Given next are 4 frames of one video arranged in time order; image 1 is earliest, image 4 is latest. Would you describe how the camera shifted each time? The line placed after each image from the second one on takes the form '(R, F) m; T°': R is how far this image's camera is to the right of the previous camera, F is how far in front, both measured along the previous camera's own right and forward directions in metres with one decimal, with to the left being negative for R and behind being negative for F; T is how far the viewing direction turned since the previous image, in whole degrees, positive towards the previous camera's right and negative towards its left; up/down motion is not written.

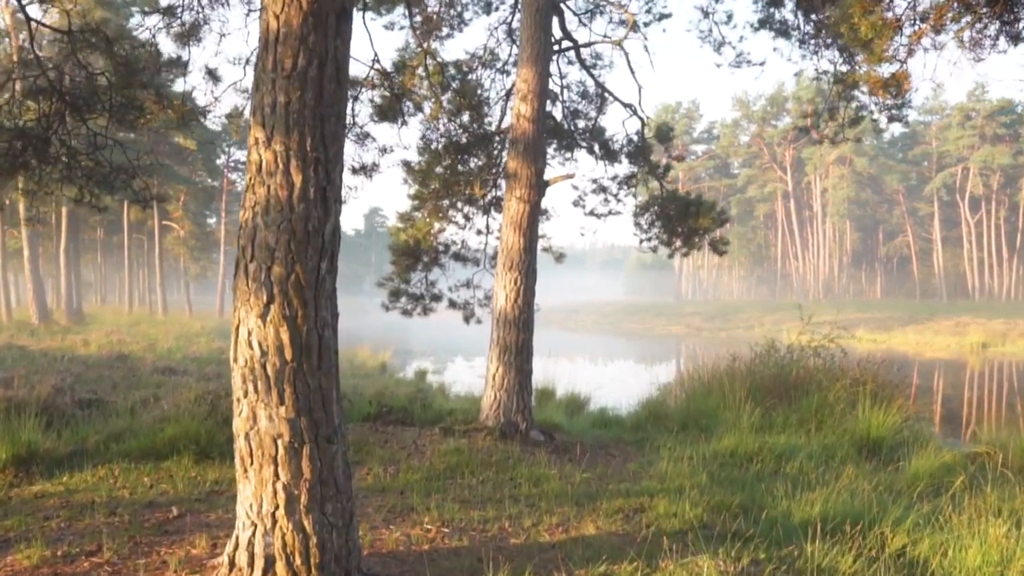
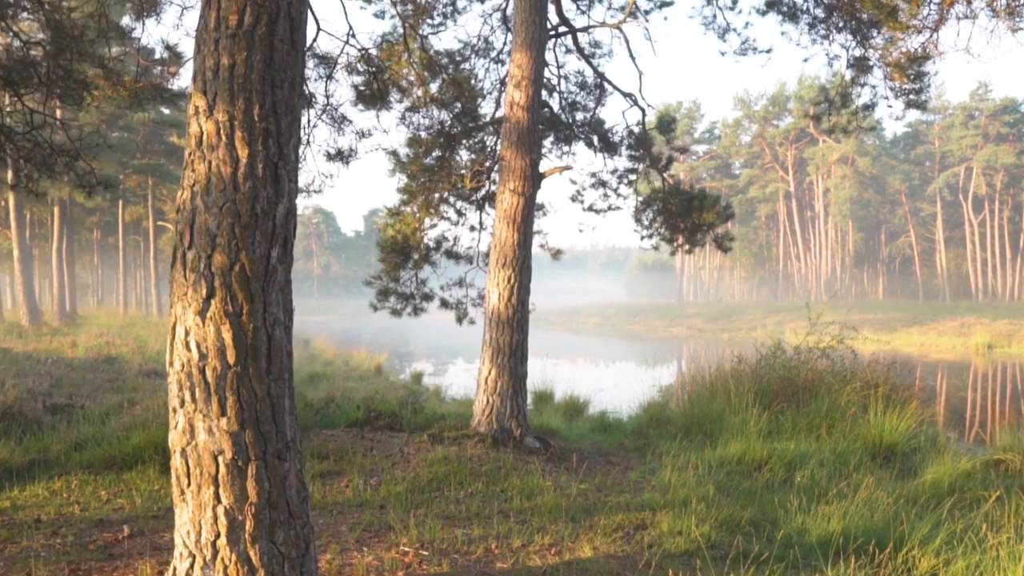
(+0.1, +0.4) m; 0°
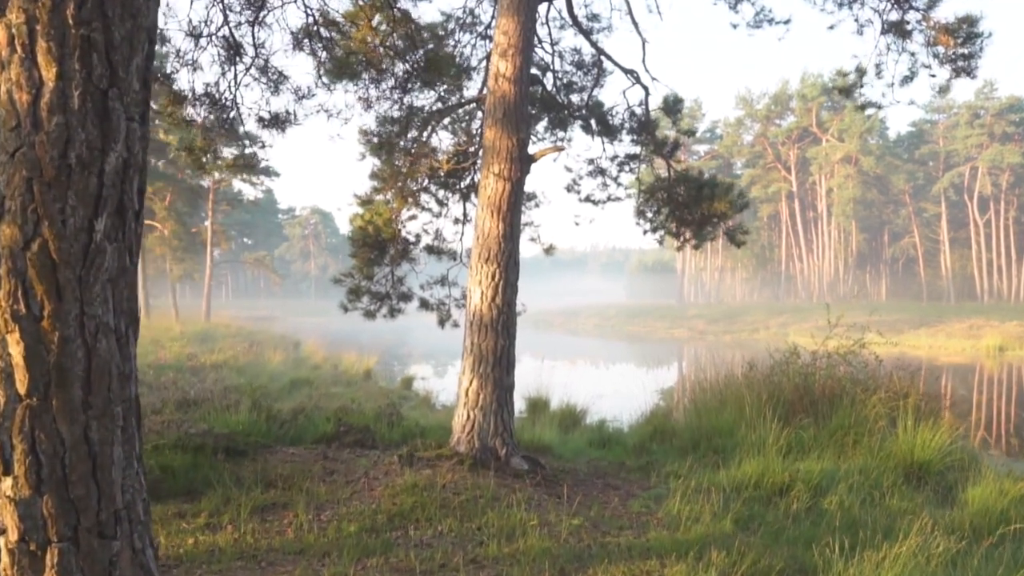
(+0.1, +0.9) m; 0°
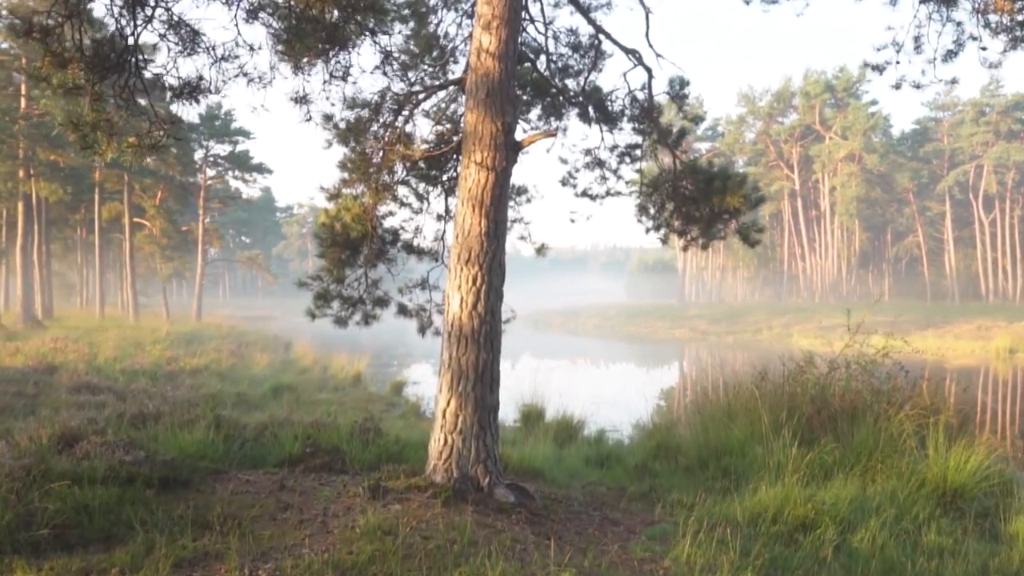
(+0.1, +0.8) m; 0°
